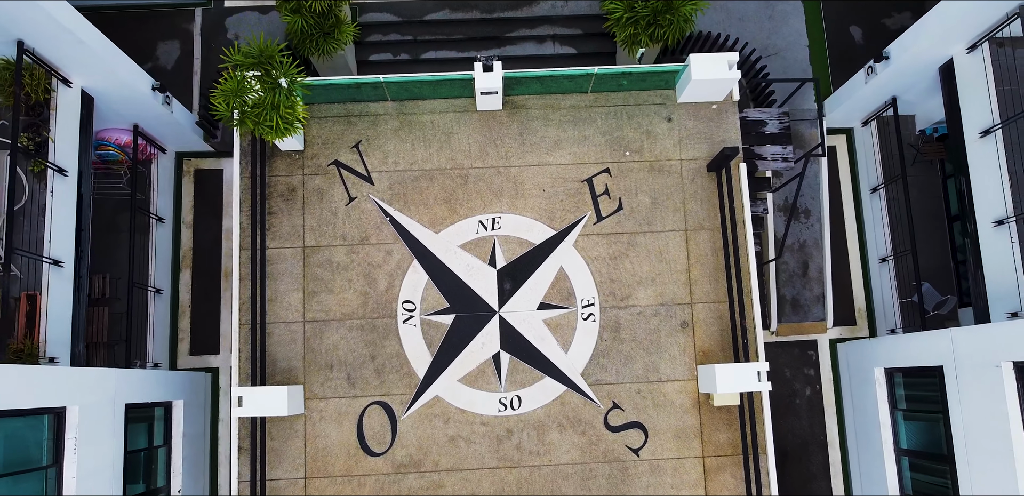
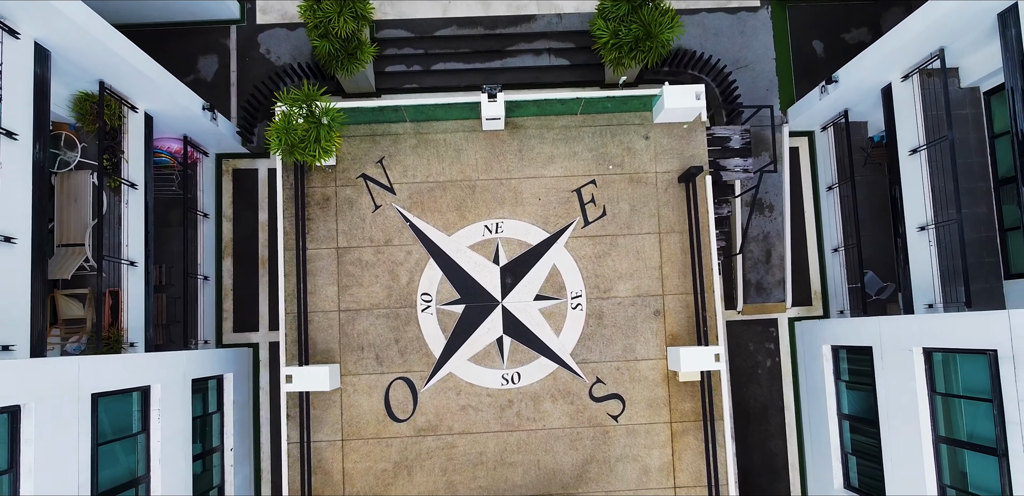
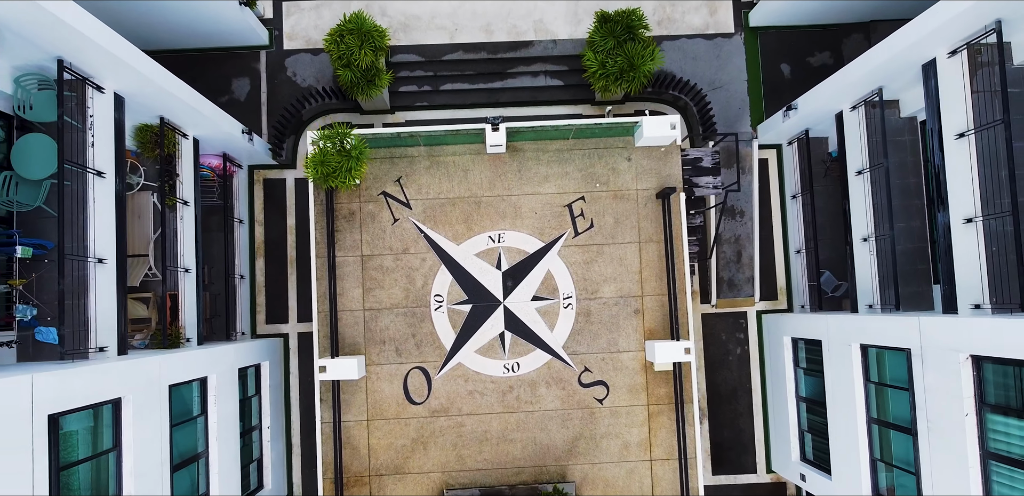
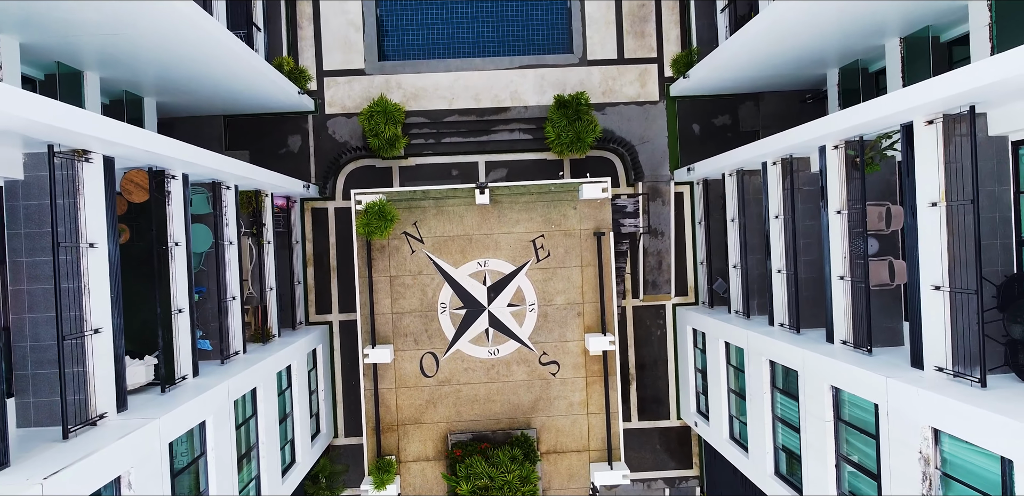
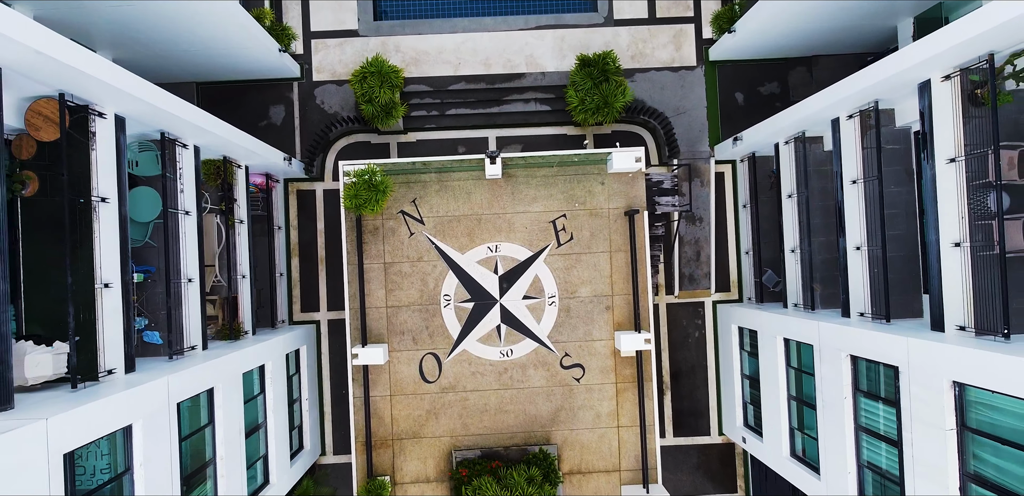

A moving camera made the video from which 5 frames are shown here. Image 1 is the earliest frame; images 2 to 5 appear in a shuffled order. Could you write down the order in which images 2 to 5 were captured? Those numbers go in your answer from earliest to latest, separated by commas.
2, 3, 5, 4
